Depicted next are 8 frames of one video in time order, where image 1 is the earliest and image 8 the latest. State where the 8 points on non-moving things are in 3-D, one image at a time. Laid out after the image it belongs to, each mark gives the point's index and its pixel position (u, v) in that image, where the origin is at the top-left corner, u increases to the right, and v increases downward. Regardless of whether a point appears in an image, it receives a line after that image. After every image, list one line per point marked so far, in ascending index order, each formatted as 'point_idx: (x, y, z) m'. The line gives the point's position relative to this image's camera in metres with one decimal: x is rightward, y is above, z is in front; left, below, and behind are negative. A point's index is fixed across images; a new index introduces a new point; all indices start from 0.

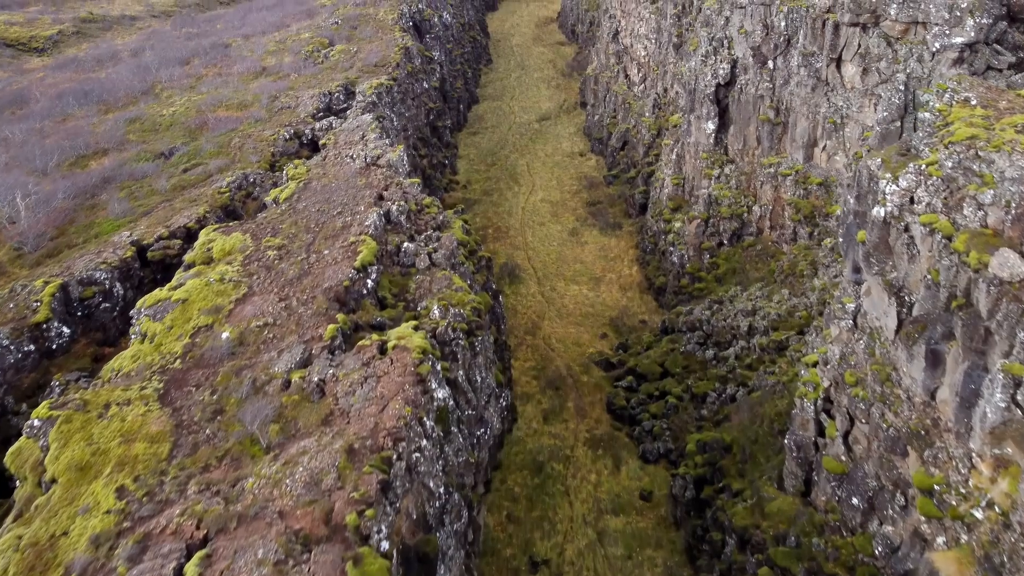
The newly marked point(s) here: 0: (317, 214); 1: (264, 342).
0: (-4.6, +1.7, +19.2) m
1: (-4.3, -1.0, +14.0) m
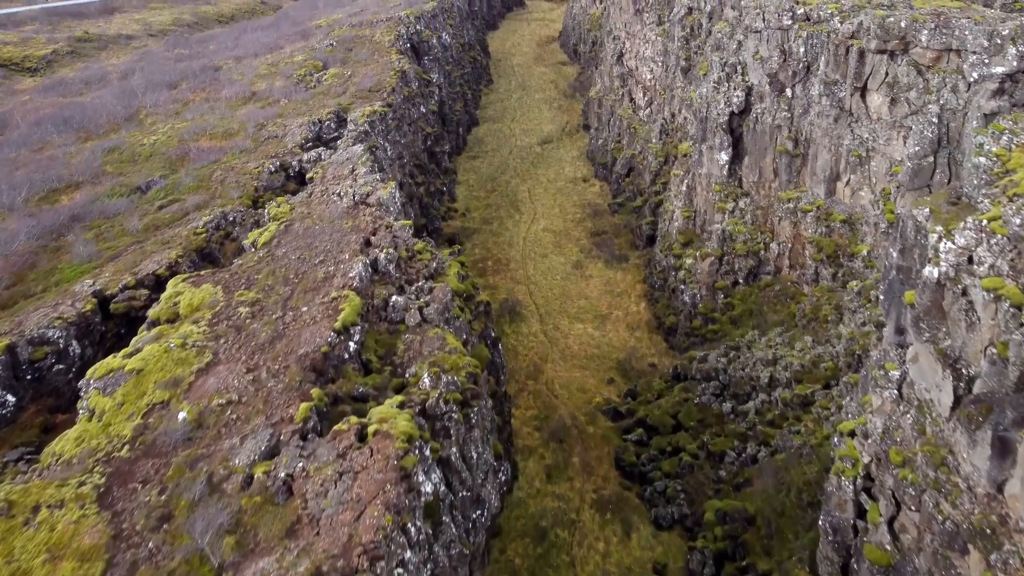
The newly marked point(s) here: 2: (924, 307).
0: (-4.6, +0.5, +17.4) m
1: (-4.3, -2.1, +12.2) m
2: (+6.7, -0.3, +13.3) m
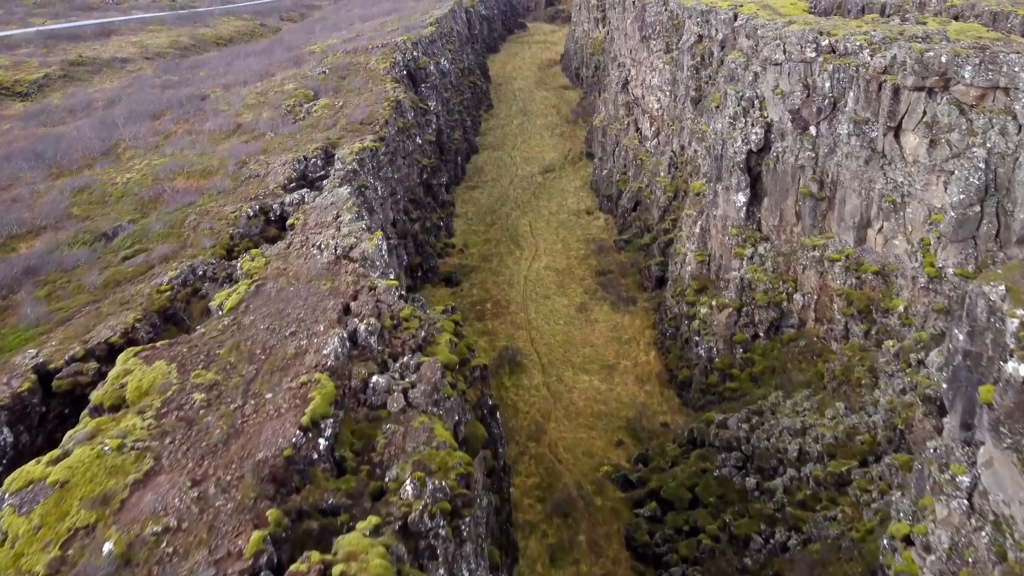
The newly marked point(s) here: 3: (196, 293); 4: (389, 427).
0: (-4.6, -0.8, +15.2) m
1: (-4.3, -3.3, +10.0) m
2: (+6.7, -1.6, +11.1) m
3: (-7.4, -0.1, +19.2) m
4: (-2.0, -2.3, +13.4) m
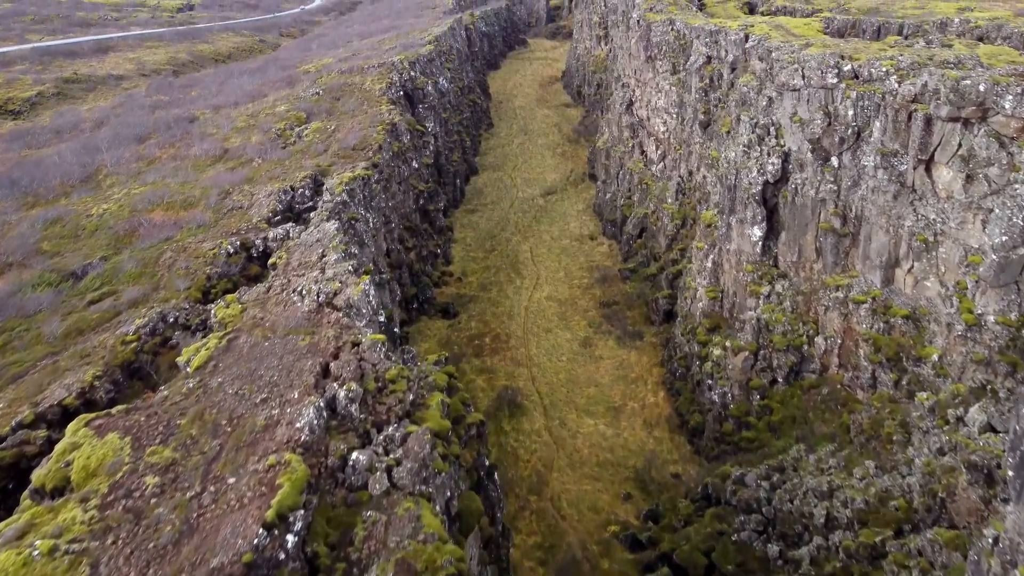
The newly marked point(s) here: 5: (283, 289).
0: (-4.6, -1.8, +13.6) m
1: (-4.3, -4.2, +8.2) m
2: (+6.7, -2.6, +9.4) m
3: (-7.4, -1.2, +17.5) m
4: (-2.0, -3.3, +11.7) m
5: (-5.2, 0.0, +18.4) m
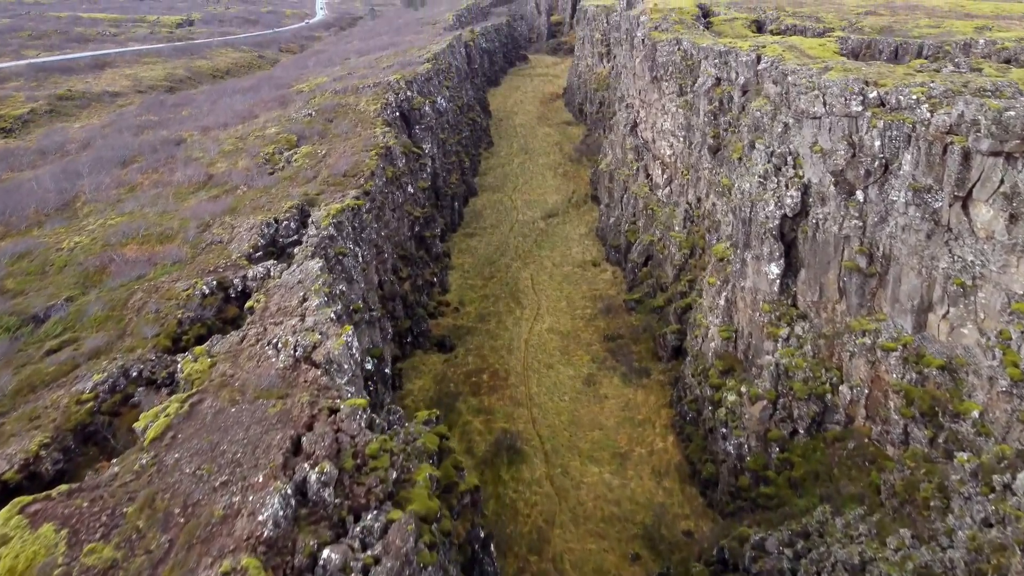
0: (-4.7, -2.8, +11.9) m
1: (-4.4, -5.1, +6.5) m
2: (+6.6, -3.4, +7.7) m
3: (-7.5, -2.2, +15.8) m
4: (-2.1, -4.2, +9.9) m
5: (-5.2, -1.1, +16.8) m
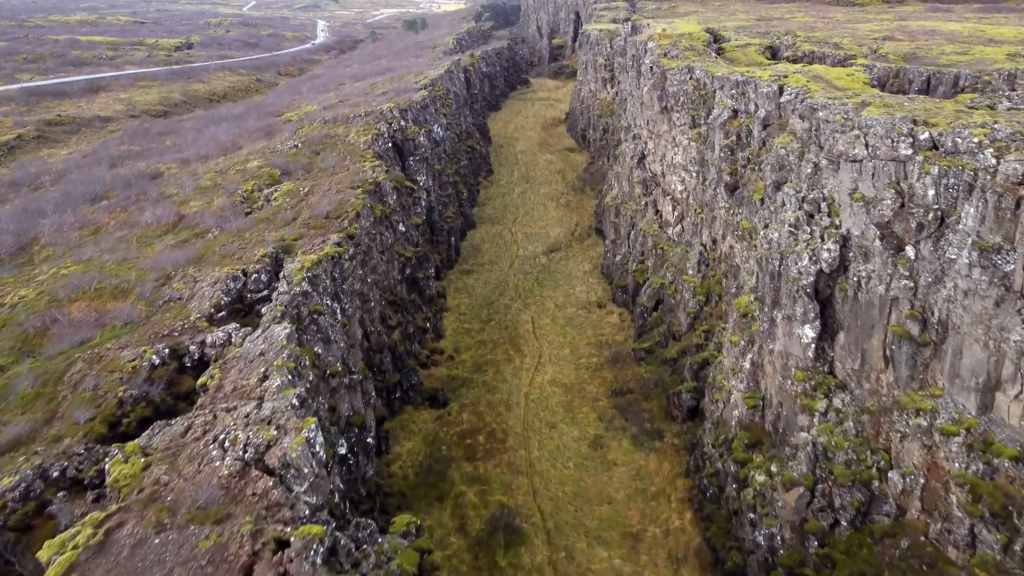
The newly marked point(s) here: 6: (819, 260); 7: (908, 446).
0: (-4.8, -4.1, +9.1) m
1: (-4.5, -6.3, +3.7) m
2: (+6.5, -4.6, +4.9) m
3: (-7.6, -3.6, +13.1) m
4: (-2.2, -5.4, +7.1) m
5: (-5.3, -2.5, +14.1) m
6: (+7.2, +0.7, +19.3) m
7: (+8.3, -3.3, +17.1) m
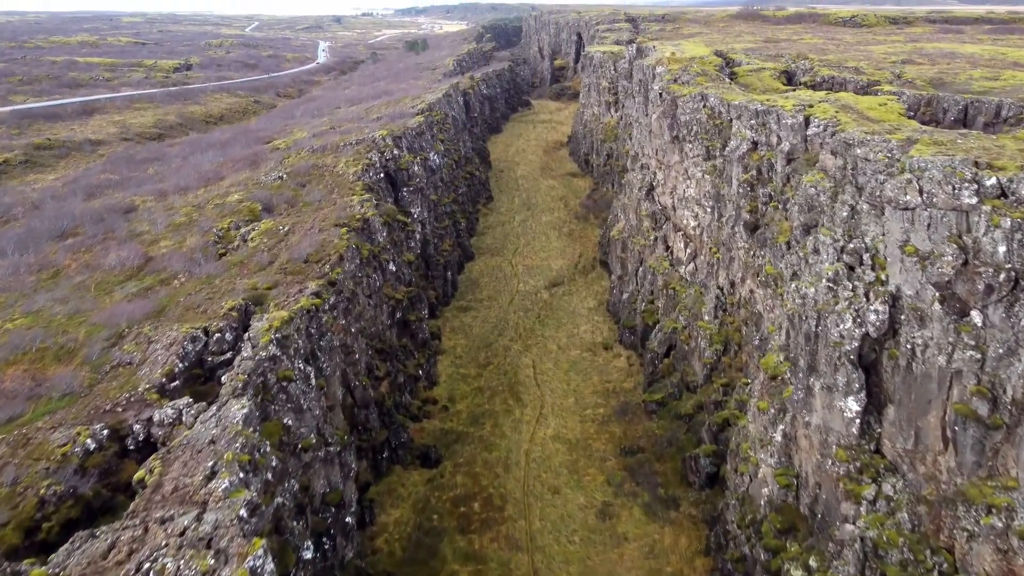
0: (-4.8, -5.2, +6.5) m
1: (-4.6, -7.3, +1.0) m
2: (+6.4, -5.7, +2.2) m
3: (-7.6, -4.8, +10.5) m
4: (-2.2, -6.5, +4.5) m
5: (-5.4, -3.7, +11.5) m
6: (+7.2, -0.7, +16.7) m
7: (+8.2, -4.6, +14.4) m
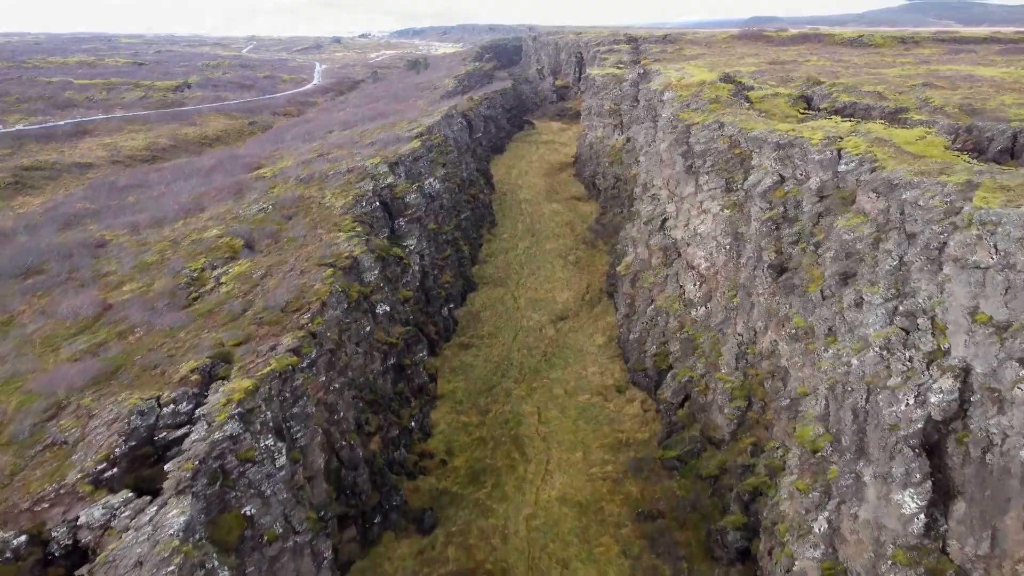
0: (-4.9, -6.2, +3.9) m
1: (-4.6, -8.2, -1.7) m
2: (+6.4, -6.6, -0.4) m
3: (-7.6, -5.9, +7.8) m
4: (-2.3, -7.5, +1.8) m
5: (-5.4, -4.8, +8.9) m
6: (+7.1, -1.9, +14.2) m
7: (+8.2, -5.8, +11.8) m
